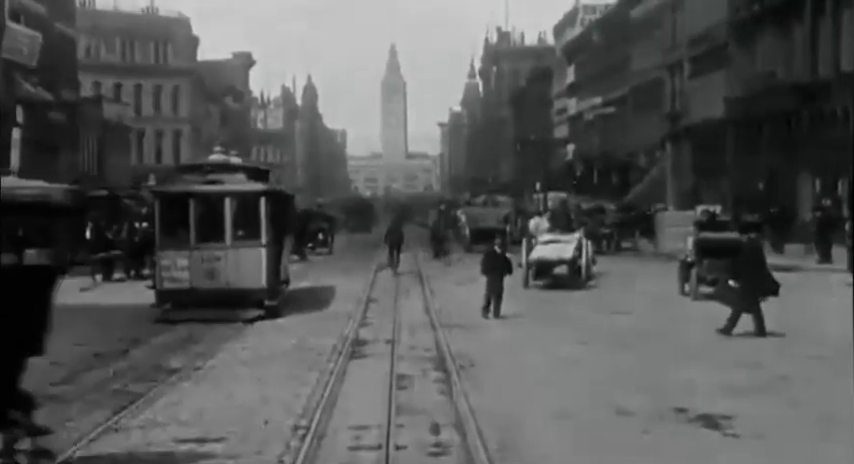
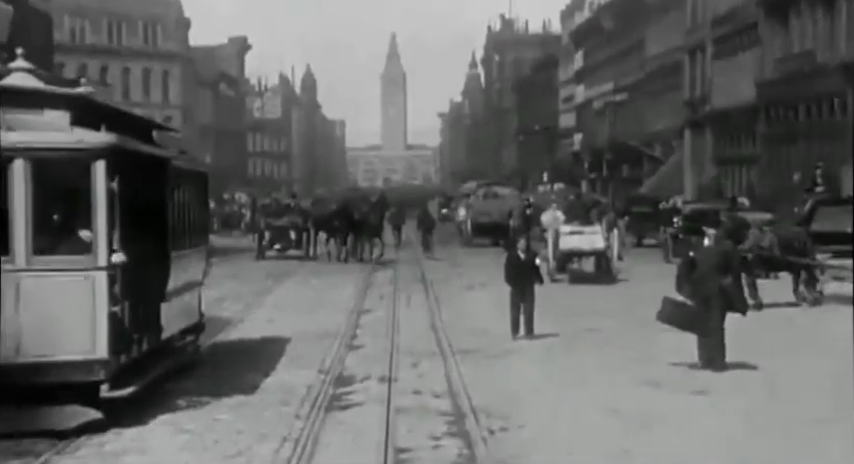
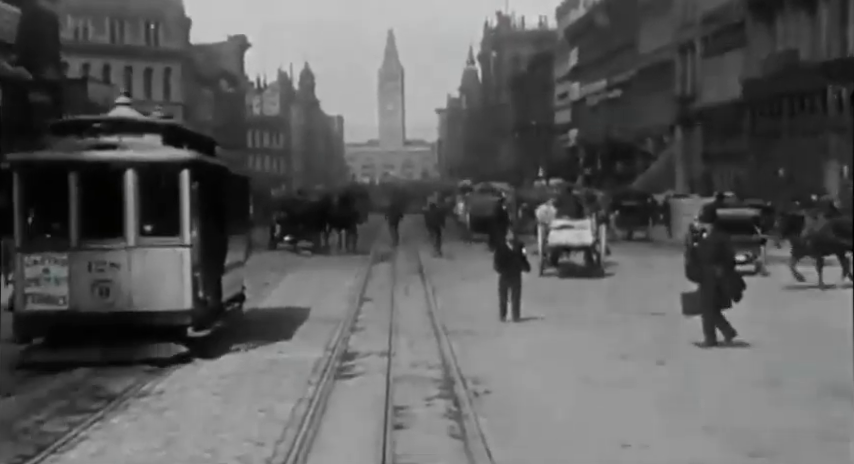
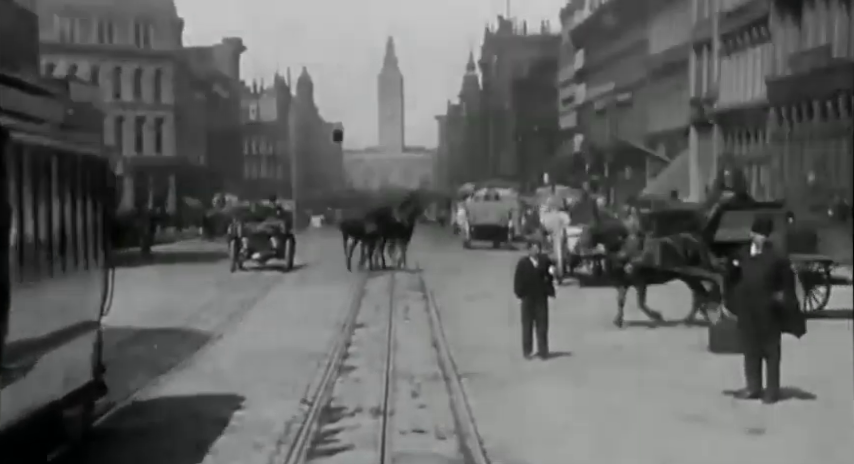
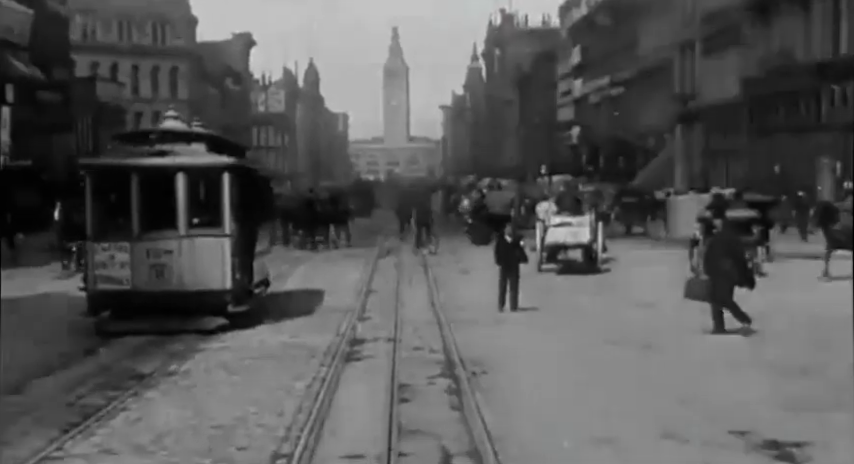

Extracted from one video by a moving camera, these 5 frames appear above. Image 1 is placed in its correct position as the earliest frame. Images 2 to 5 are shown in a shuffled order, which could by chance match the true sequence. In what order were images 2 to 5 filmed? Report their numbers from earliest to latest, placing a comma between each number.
5, 3, 2, 4
